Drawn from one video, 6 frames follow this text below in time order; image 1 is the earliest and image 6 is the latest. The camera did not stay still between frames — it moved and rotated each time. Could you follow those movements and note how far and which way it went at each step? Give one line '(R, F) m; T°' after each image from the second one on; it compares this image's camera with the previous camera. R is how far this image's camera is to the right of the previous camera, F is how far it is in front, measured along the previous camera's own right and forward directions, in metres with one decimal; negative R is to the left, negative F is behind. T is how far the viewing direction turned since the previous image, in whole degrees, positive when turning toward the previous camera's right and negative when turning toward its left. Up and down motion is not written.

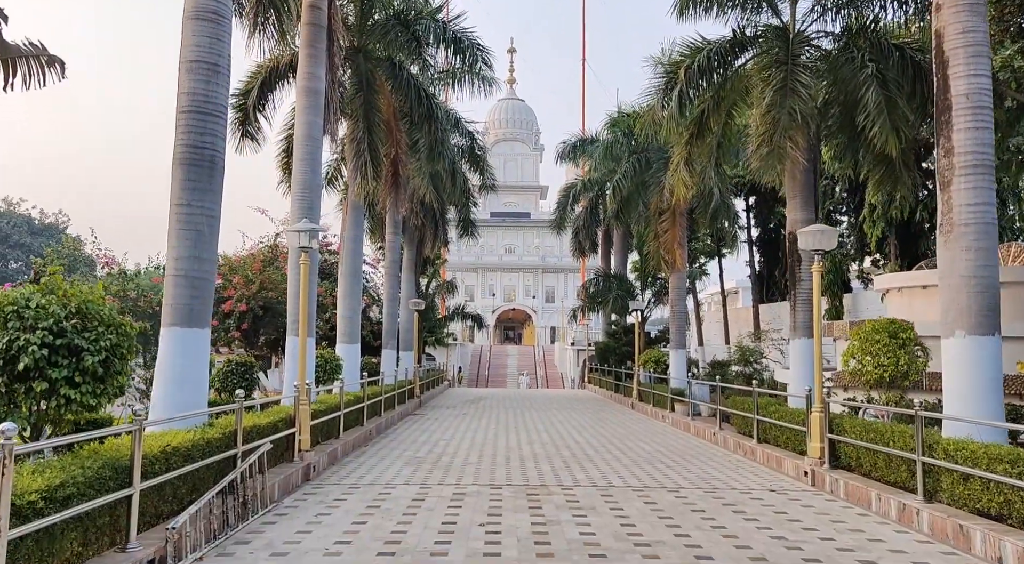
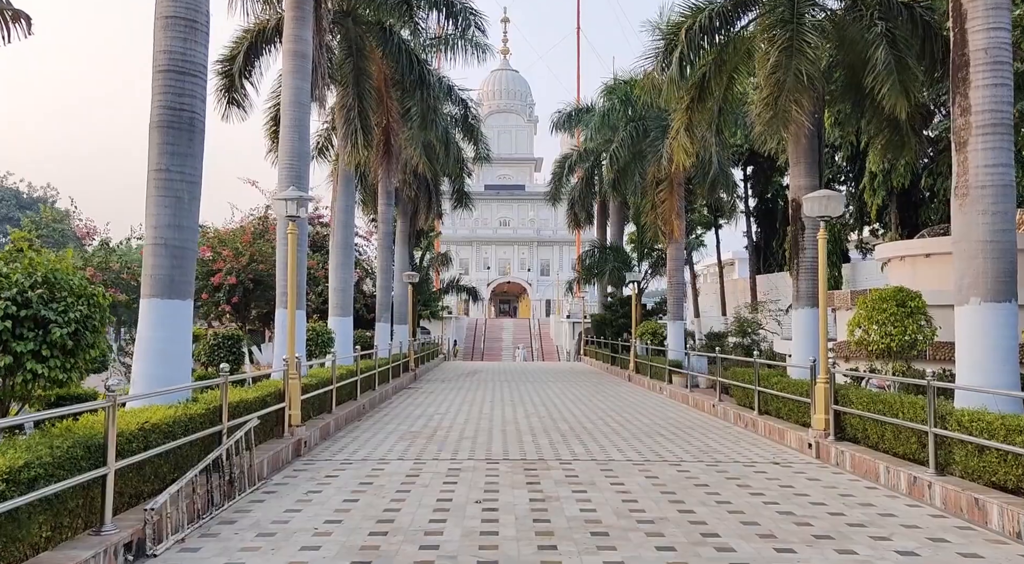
(0.0, +0.3) m; 0°
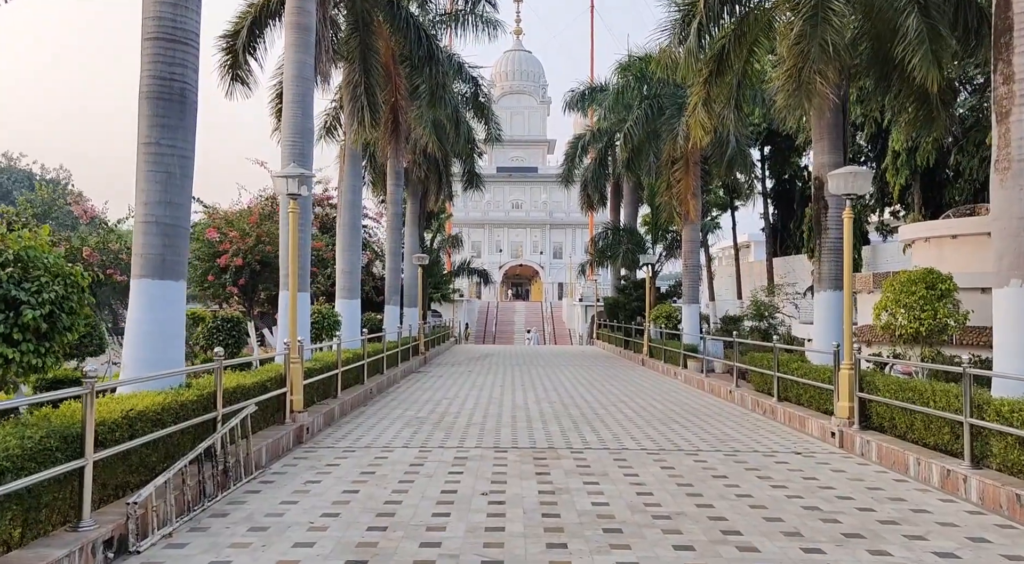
(0.0, +0.3) m; -1°
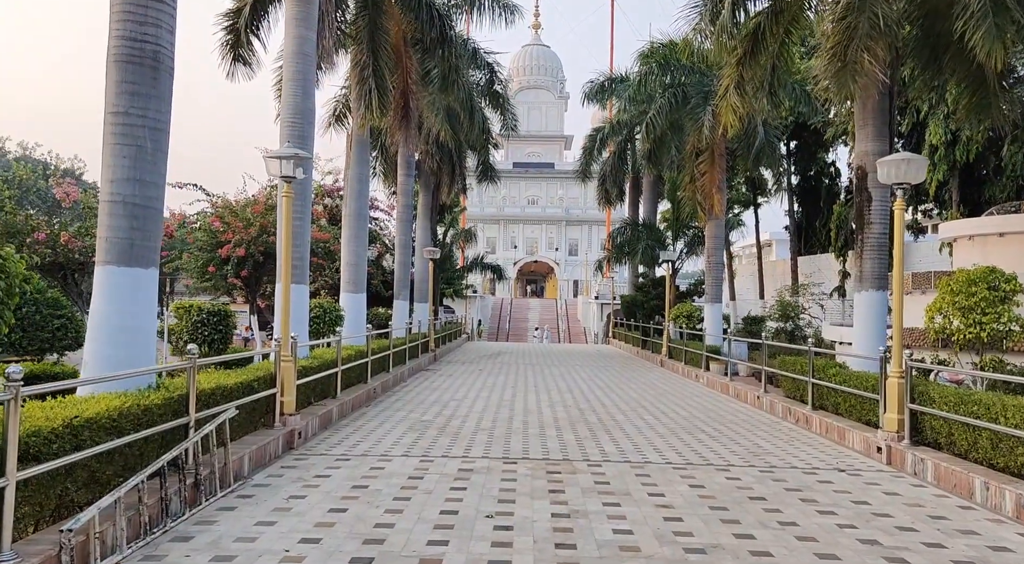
(0.0, +0.7) m; -1°
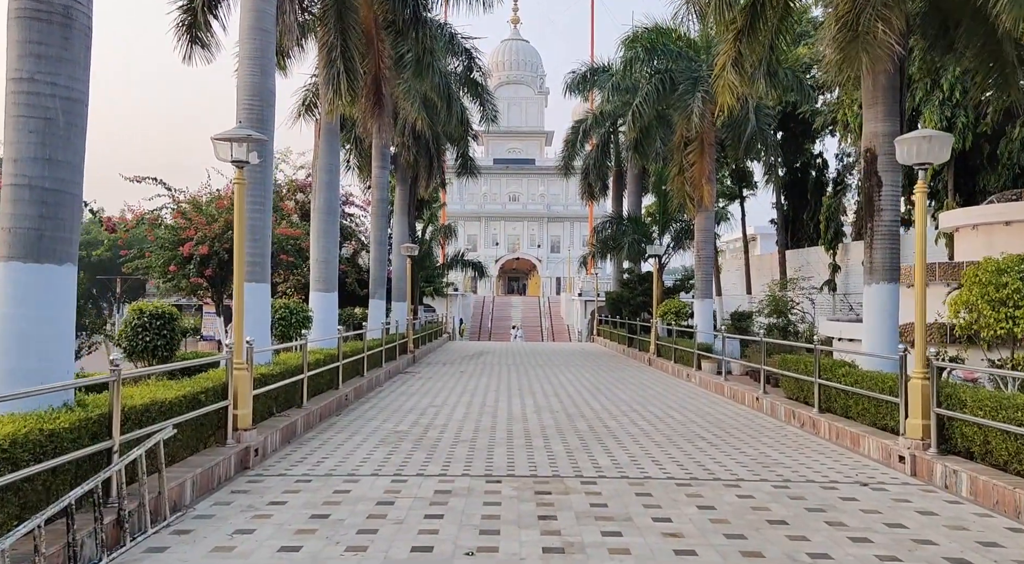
(0.0, +0.8) m; +2°
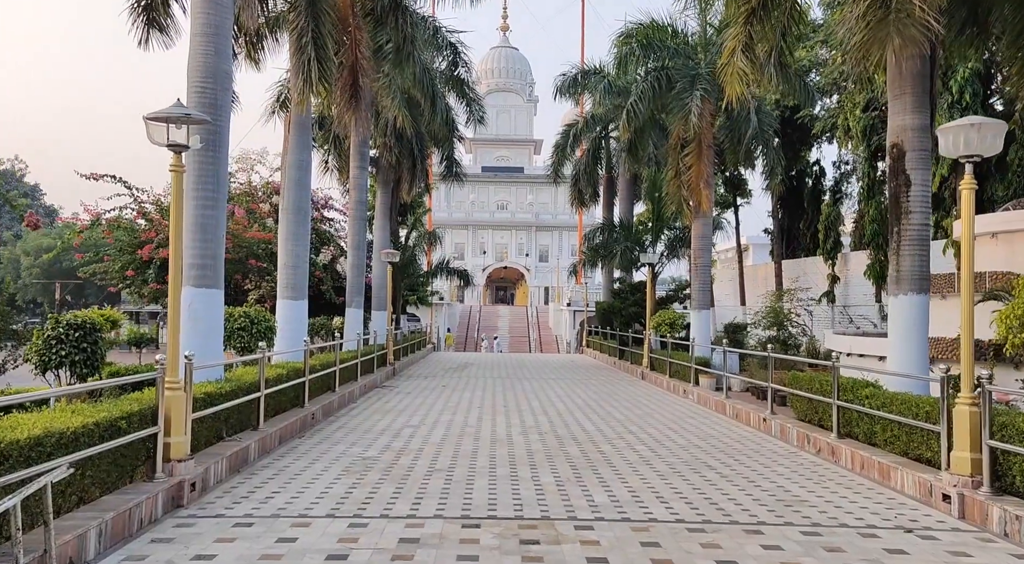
(0.0, +0.9) m; +1°
